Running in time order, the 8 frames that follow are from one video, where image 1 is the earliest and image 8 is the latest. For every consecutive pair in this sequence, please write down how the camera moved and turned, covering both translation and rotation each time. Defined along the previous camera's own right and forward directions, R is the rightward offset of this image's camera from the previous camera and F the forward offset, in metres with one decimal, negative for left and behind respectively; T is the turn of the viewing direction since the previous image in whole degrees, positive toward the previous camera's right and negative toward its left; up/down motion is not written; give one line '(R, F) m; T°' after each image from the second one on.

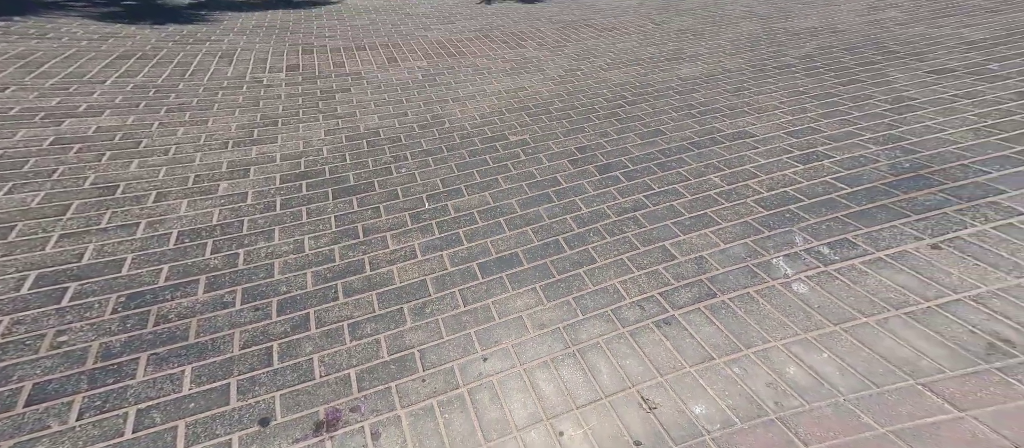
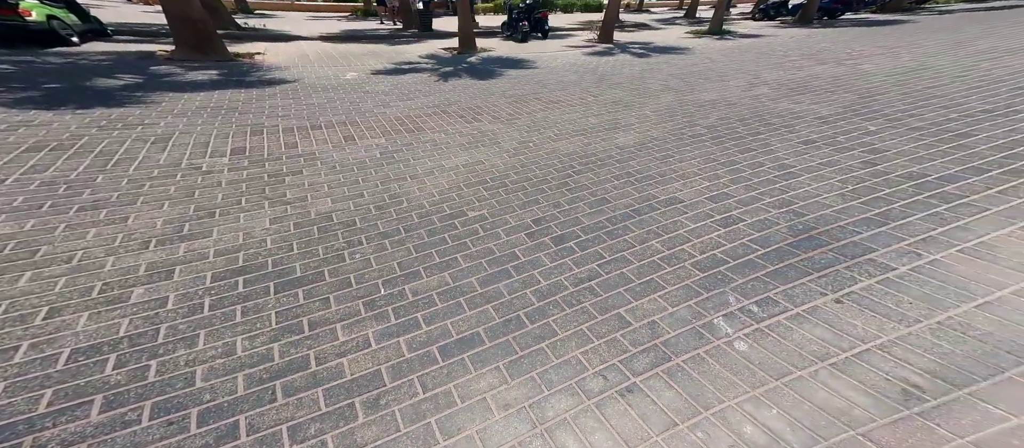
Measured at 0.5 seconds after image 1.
(+0.1, 0.0) m; +7°
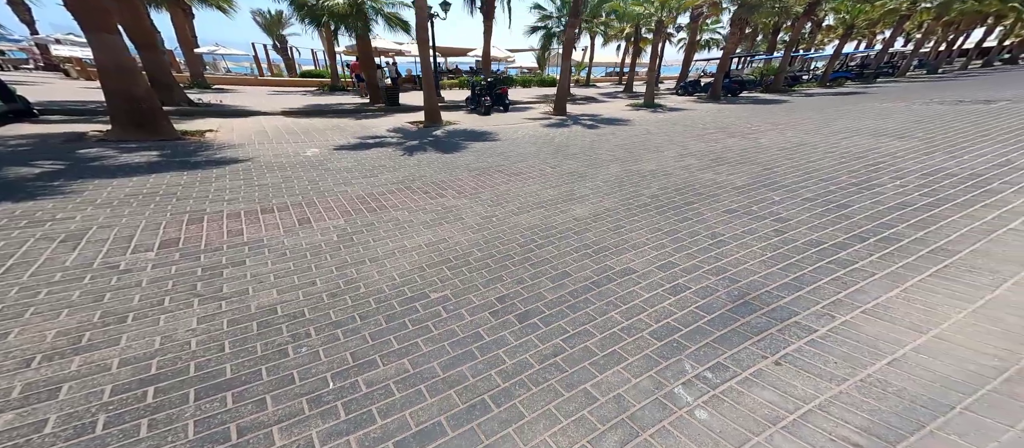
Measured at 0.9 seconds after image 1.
(+0.1, -0.1) m; +6°
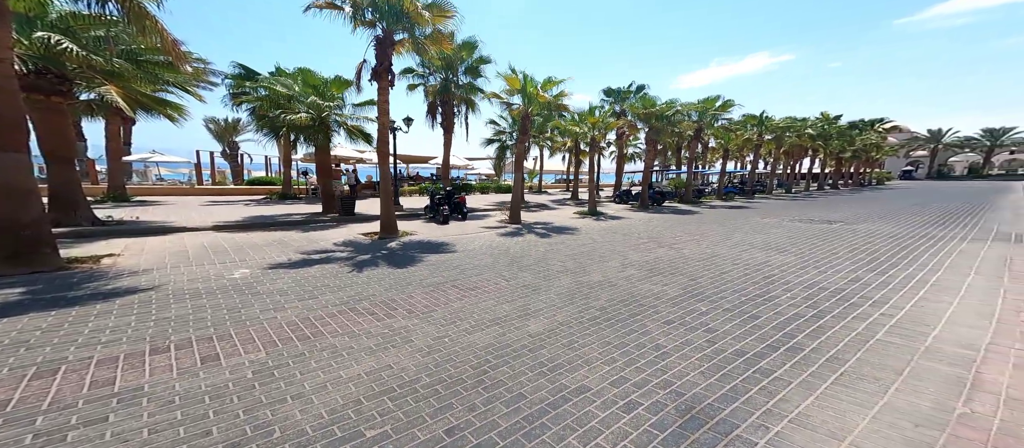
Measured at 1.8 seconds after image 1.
(+0.1, -0.1) m; +8°
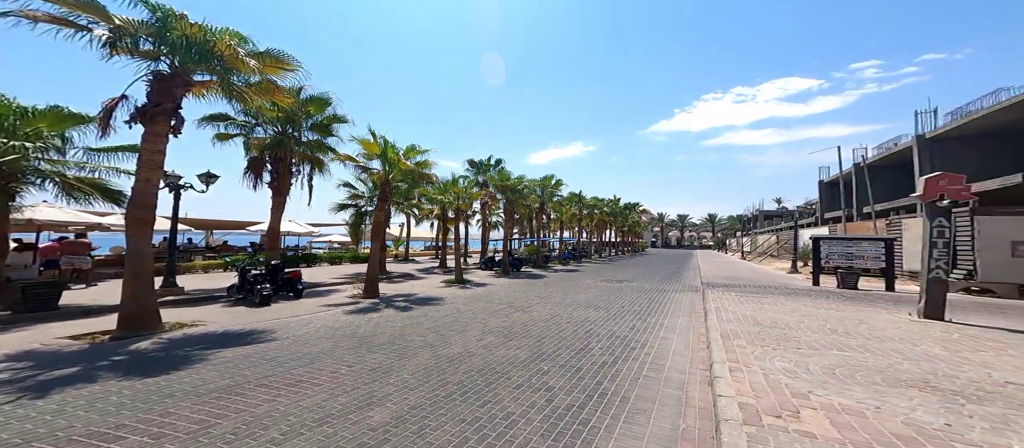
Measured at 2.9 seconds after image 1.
(+0.2, -0.1) m; +22°
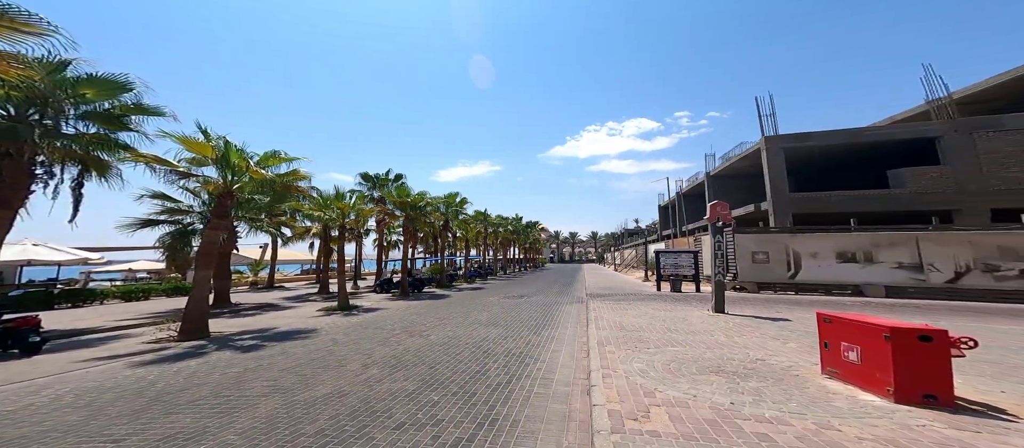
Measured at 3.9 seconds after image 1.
(+0.1, 0.0) m; +15°
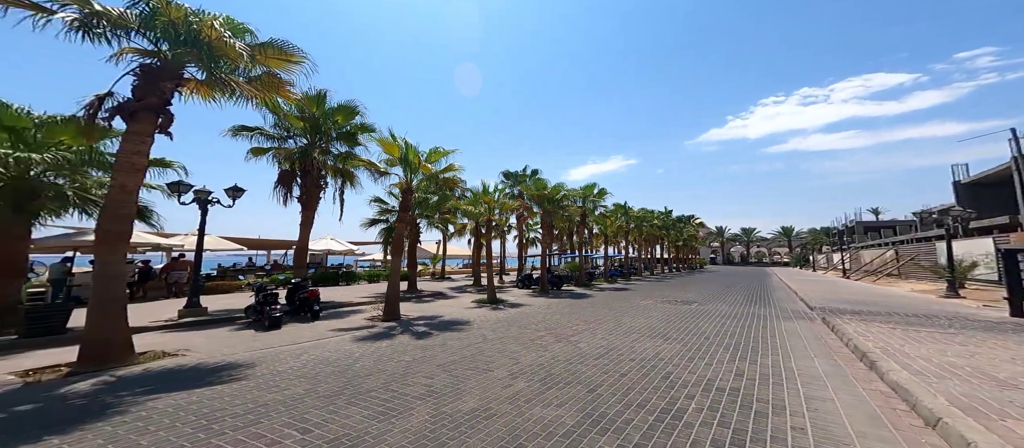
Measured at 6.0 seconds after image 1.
(-0.4, +0.4) m; -20°
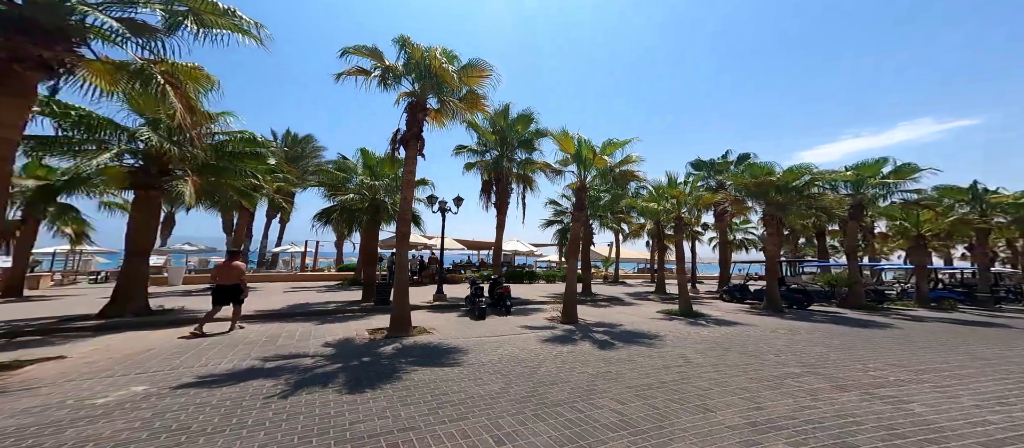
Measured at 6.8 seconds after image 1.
(-1.2, +1.1) m; -26°
